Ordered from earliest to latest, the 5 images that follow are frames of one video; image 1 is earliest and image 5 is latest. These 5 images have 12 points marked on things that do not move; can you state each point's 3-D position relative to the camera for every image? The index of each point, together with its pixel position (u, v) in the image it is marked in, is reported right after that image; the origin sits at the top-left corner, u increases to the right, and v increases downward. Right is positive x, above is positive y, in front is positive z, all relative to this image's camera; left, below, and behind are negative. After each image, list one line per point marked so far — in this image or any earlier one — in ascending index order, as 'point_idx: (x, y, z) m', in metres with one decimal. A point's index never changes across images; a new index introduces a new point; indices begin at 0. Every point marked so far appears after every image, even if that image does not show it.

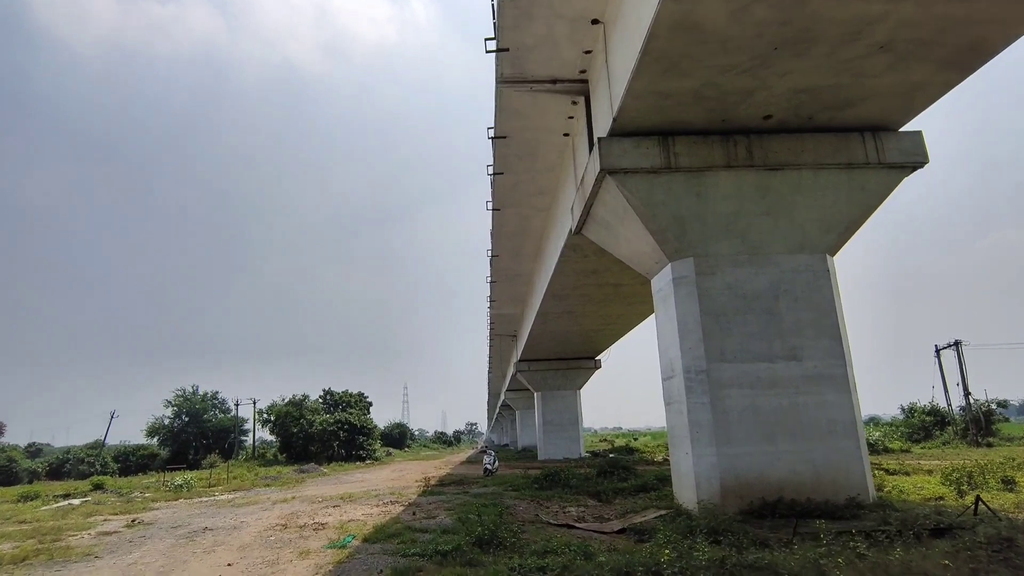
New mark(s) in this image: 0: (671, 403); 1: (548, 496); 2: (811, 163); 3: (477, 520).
0: (+3.3, -2.4, +12.1) m
1: (+1.0, -5.4, +15.2) m
2: (+5.7, +2.4, +11.4) m
3: (-0.6, -4.0, +9.9) m
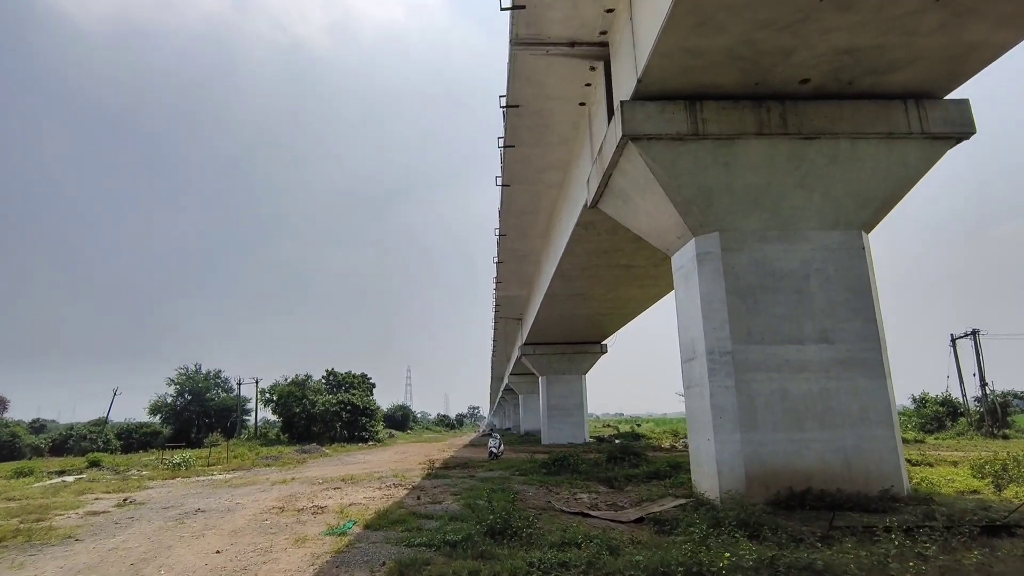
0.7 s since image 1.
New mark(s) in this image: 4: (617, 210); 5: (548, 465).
0: (+3.5, -1.9, +11.5) m
1: (+1.1, -4.8, +14.6) m
2: (+6.0, +2.8, +10.5) m
3: (-0.4, -3.5, +9.3) m
4: (+2.4, +1.8, +13.1) m
5: (+1.1, -5.2, +17.2) m
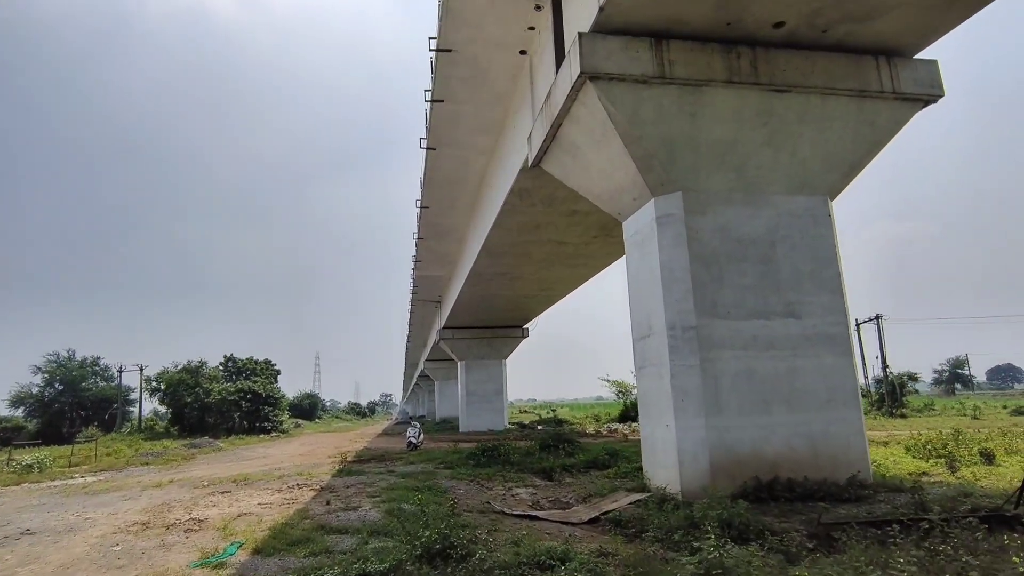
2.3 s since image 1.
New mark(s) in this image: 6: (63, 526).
0: (+2.3, -1.3, +10.2) m
1: (-0.5, -4.1, +13.0) m
2: (+5.0, +3.3, +9.6) m
3: (-1.3, -2.9, +7.6) m
4: (+1.0, +2.4, +11.6) m
5: (-1.0, -4.4, +15.6) m
6: (-6.3, -3.3, +8.3) m
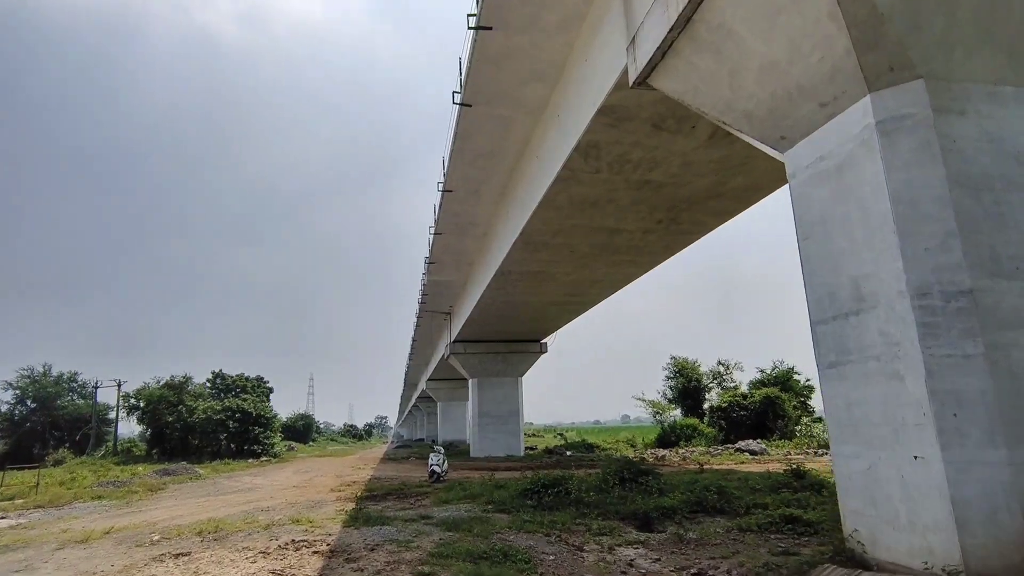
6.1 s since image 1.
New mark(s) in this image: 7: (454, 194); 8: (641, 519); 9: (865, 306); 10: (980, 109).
0: (+3.7, -0.8, +6.4) m
1: (+0.9, -3.7, +9.1) m
2: (+6.5, +3.8, +6.0) m
3: (+0.2, -2.2, +3.7) m
4: (+2.5, +2.9, +8.0) m
5: (+0.4, -4.0, +11.7) m
6: (-4.9, -2.6, +4.3) m
7: (-1.9, +3.2, +19.9) m
8: (+2.1, -3.8, +9.6) m
9: (+3.8, -0.2, +6.3) m
10: (+4.9, +1.9, +6.1) m
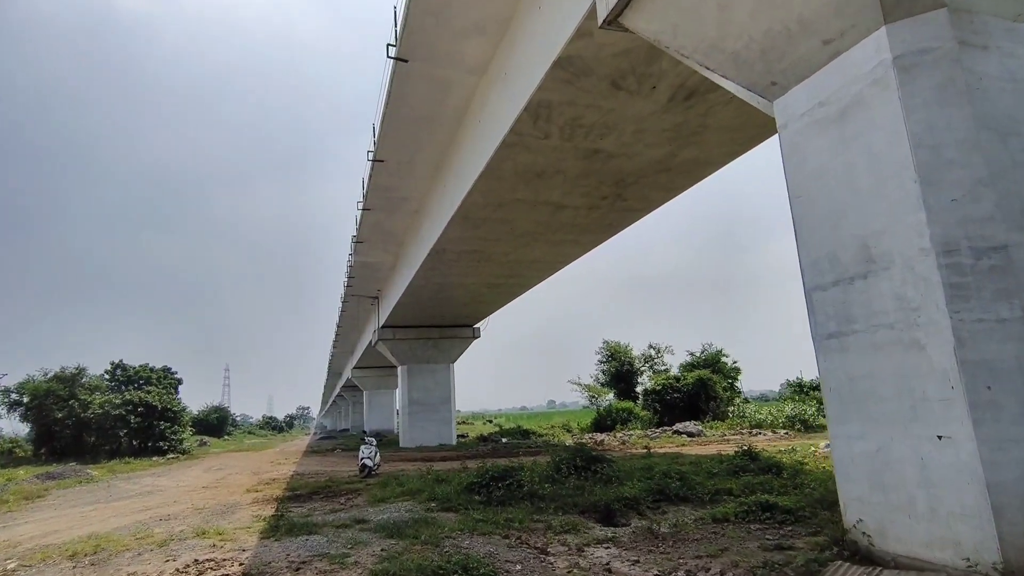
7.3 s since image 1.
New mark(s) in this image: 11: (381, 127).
0: (+3.4, -0.4, +5.7) m
1: (+0.2, -3.2, +8.1) m
2: (+6.2, +4.2, +5.5) m
3: (+0.2, -1.9, +2.6) m
4: (+2.0, +3.3, +7.0) m
5: (-0.6, -3.5, +10.6) m
6: (-4.9, -2.3, +2.6) m
7: (-3.8, +3.9, +18.3) m
8: (+1.3, -3.3, +8.7) m
9: (+3.5, +0.2, +5.6) m
10: (+4.5, +2.3, +5.5) m
11: (-3.4, +4.5, +15.9) m
